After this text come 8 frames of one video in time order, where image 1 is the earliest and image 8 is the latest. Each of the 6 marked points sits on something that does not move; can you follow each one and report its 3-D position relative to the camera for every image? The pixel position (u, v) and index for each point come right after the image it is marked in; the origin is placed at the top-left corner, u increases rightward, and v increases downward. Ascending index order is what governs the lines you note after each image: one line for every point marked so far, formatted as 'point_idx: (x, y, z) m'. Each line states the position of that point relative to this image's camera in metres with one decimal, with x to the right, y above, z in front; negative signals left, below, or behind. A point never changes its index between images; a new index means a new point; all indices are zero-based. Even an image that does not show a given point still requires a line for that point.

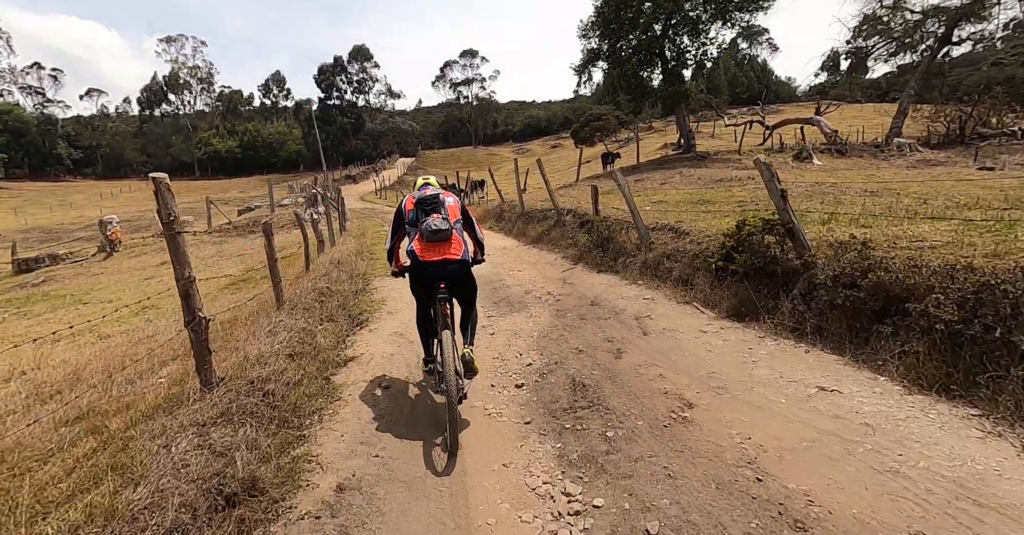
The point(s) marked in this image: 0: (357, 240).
0: (-4.9, +0.9, +16.6) m
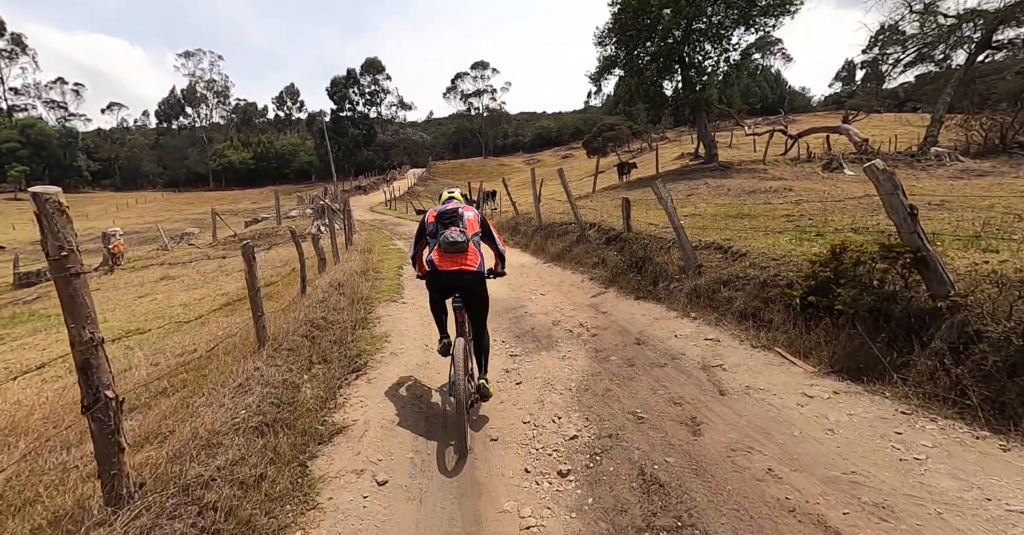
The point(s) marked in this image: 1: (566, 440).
0: (-4.4, +0.4, +15.5) m
1: (+0.4, -1.4, +4.0) m
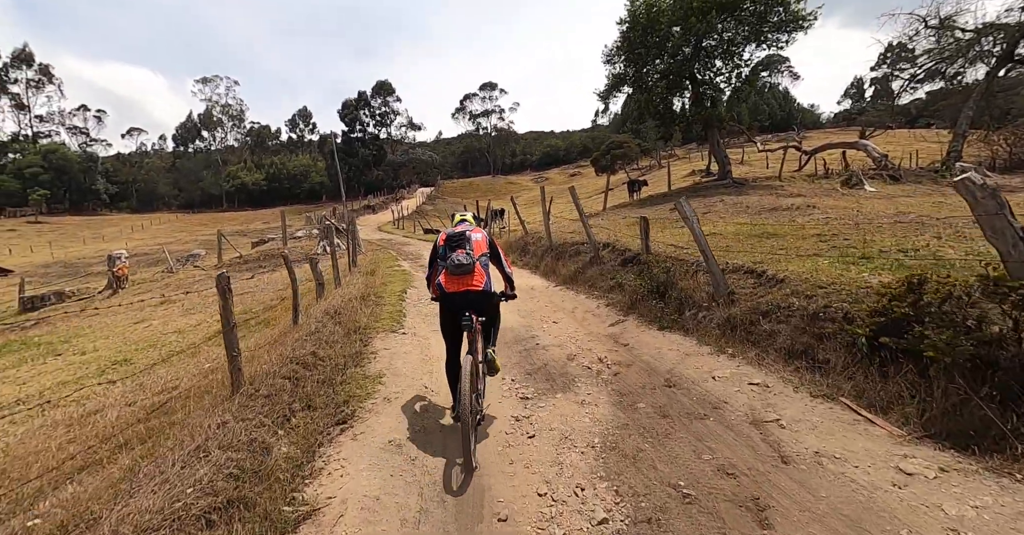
0: (-4.1, -0.3, +14.8) m
1: (+0.5, -1.6, +3.2) m
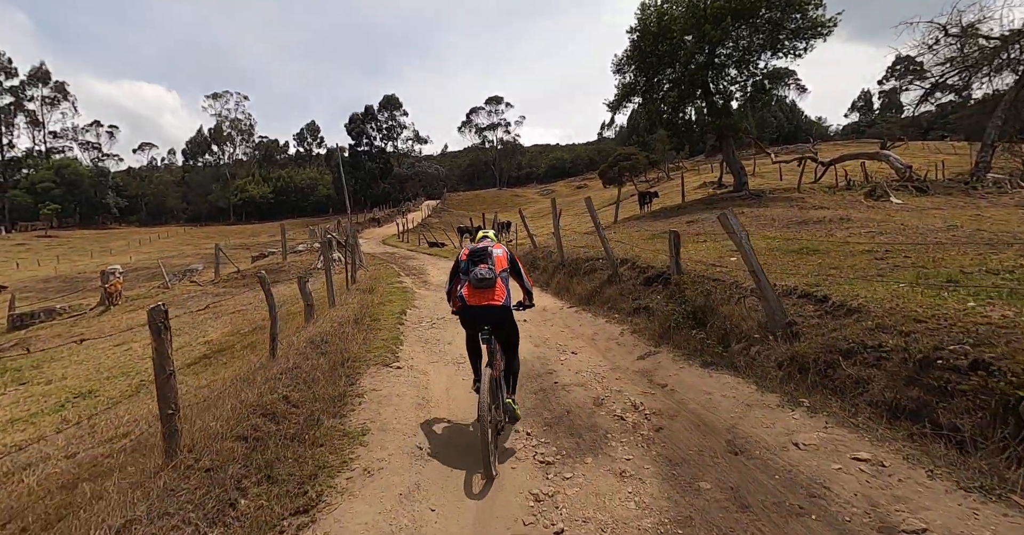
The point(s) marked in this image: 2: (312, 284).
0: (-3.9, -0.8, +13.7) m
1: (+0.6, -1.8, +1.9) m
2: (-7.9, -0.6, +20.0) m
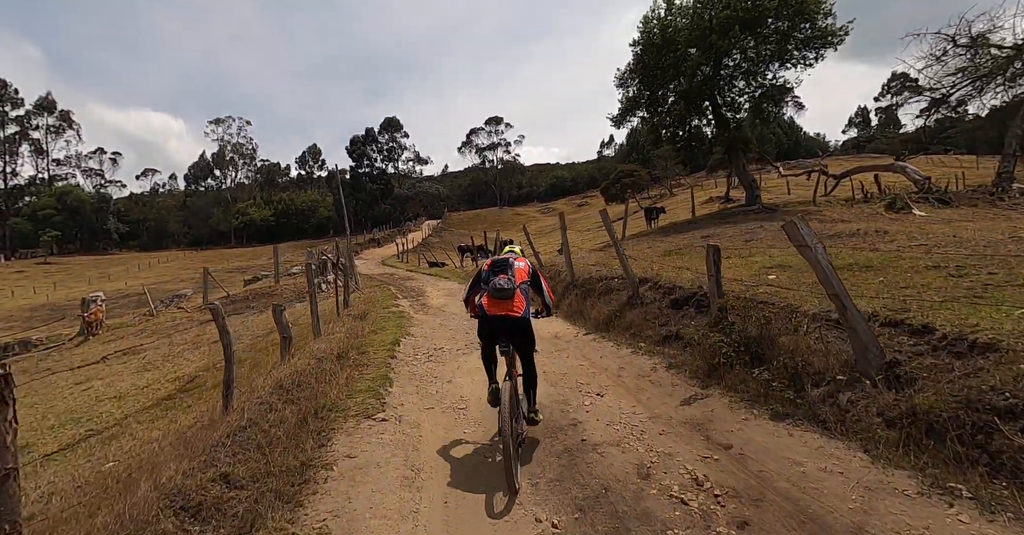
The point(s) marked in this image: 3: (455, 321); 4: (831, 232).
0: (-3.7, -1.4, +12.3) m
1: (+0.8, -1.9, +0.5) m
2: (-7.7, -1.5, +18.6) m
3: (-1.6, -1.5, +14.3) m
4: (+10.6, +1.2, +16.9) m
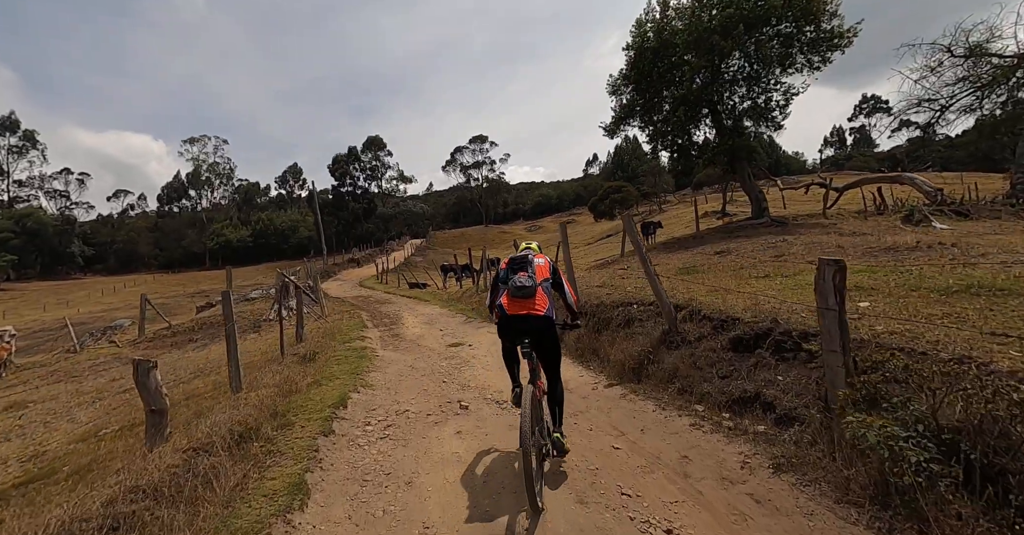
0: (-3.8, -1.9, +9.3) m
1: (+0.9, -1.9, -2.4) m
2: (-8.0, -2.3, +15.4) m
3: (-1.8, -2.1, +11.3) m
4: (+10.3, +0.7, +14.3) m
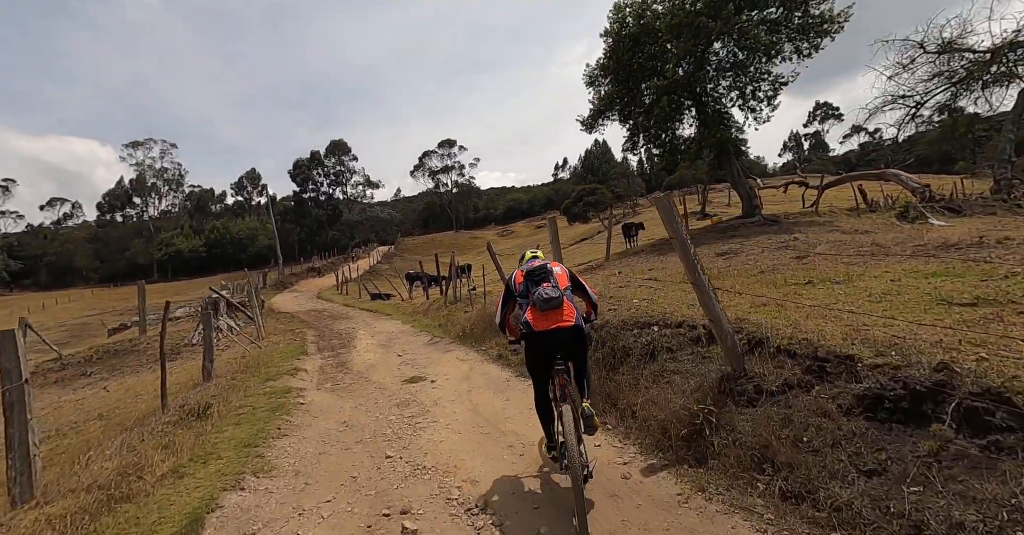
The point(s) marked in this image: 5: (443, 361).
0: (-4.1, -2.1, +6.0) m
1: (+1.3, -1.9, -5.4) m
2: (-8.6, -2.7, +11.9) m
3: (-2.1, -2.3, +8.1) m
4: (+9.7, +0.6, +11.8) m
5: (-1.6, -2.2, +11.8) m
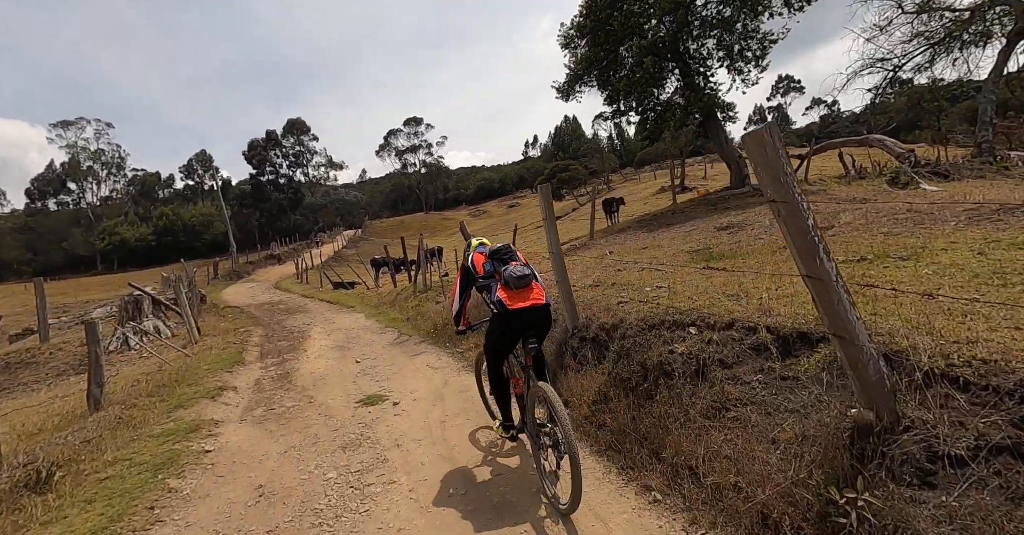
0: (-4.1, -2.2, +3.6) m
1: (+1.9, -2.2, -7.5) m
2: (-8.9, -2.6, +9.3) m
3: (-2.3, -2.2, +5.8) m
4: (+9.2, +1.2, +10.0) m
5: (-1.9, -1.9, +9.5) m
